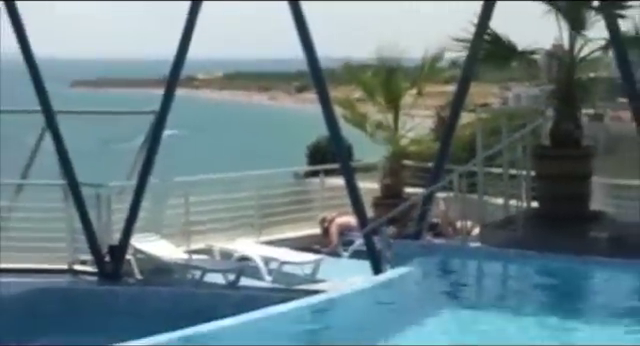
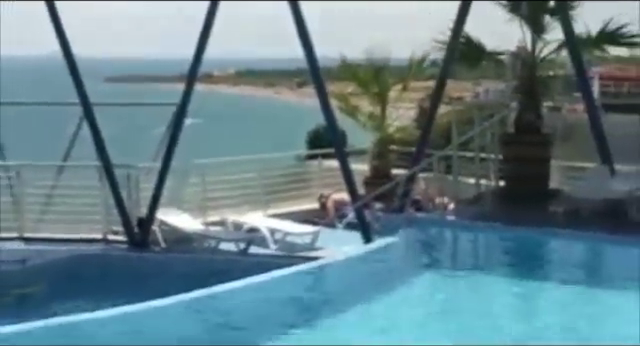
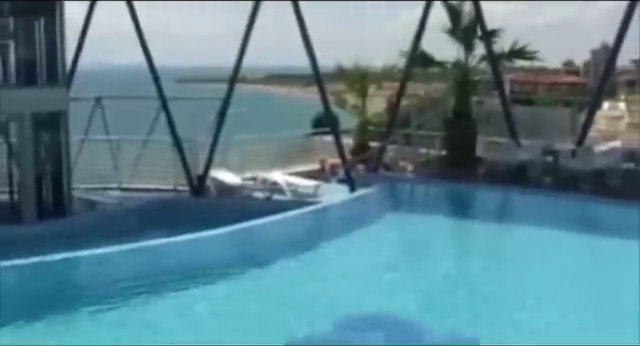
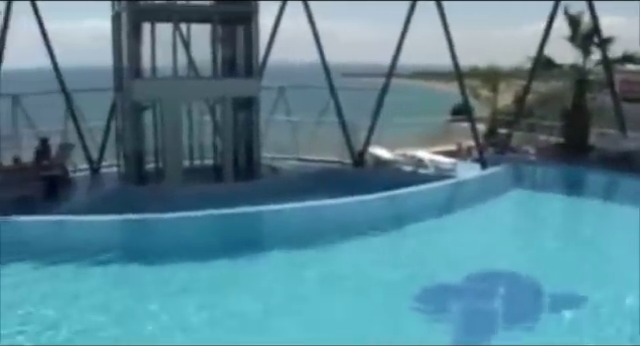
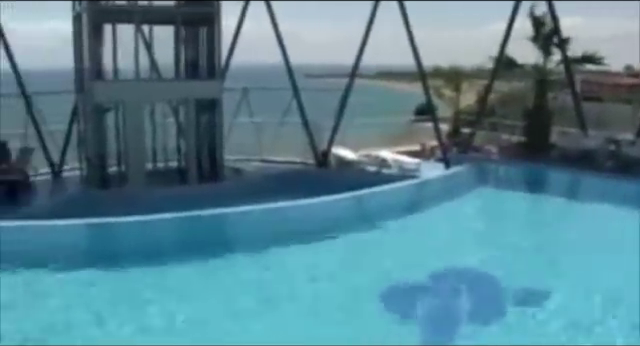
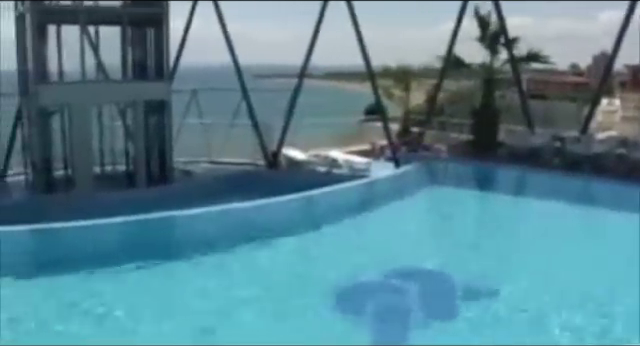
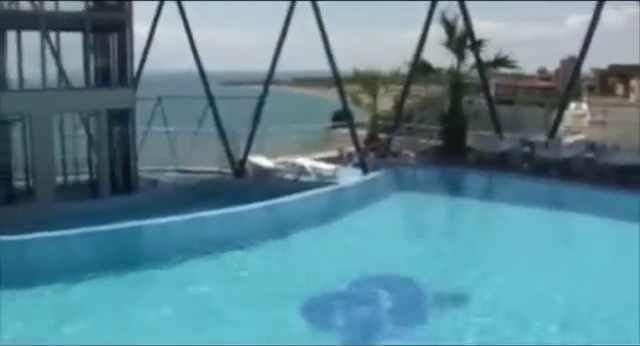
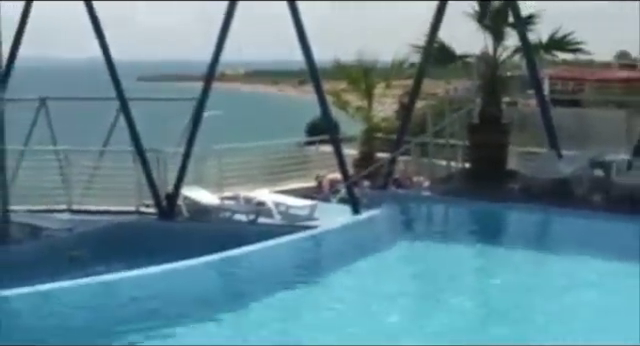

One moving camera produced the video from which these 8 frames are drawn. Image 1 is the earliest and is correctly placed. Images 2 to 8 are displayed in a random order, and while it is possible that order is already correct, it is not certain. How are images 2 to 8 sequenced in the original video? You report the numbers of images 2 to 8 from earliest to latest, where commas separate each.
2, 8, 3, 7, 6, 5, 4
